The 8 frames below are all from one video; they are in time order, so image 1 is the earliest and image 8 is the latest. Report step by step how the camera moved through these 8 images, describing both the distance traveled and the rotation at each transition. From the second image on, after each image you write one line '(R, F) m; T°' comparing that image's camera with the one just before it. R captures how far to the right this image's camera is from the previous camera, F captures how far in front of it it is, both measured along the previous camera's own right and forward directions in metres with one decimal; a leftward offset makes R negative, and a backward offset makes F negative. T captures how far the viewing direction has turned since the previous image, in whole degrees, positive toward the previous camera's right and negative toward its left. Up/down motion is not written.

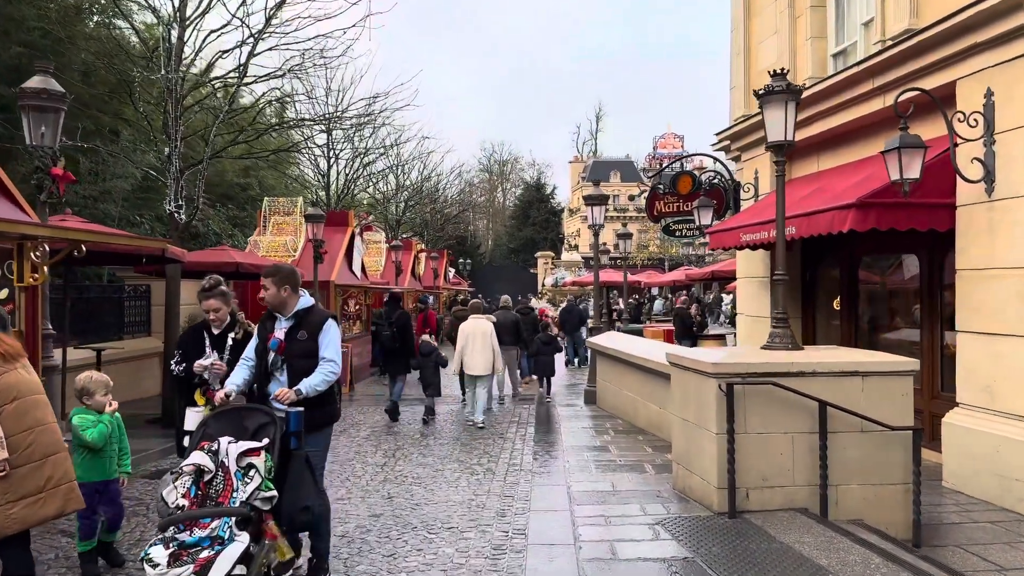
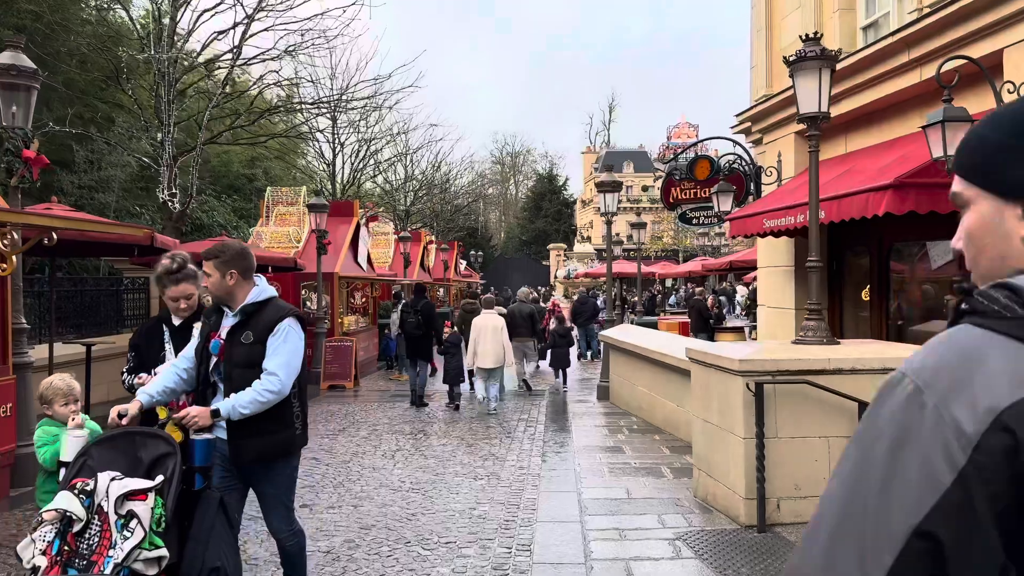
(+0.1, +0.5) m; -1°
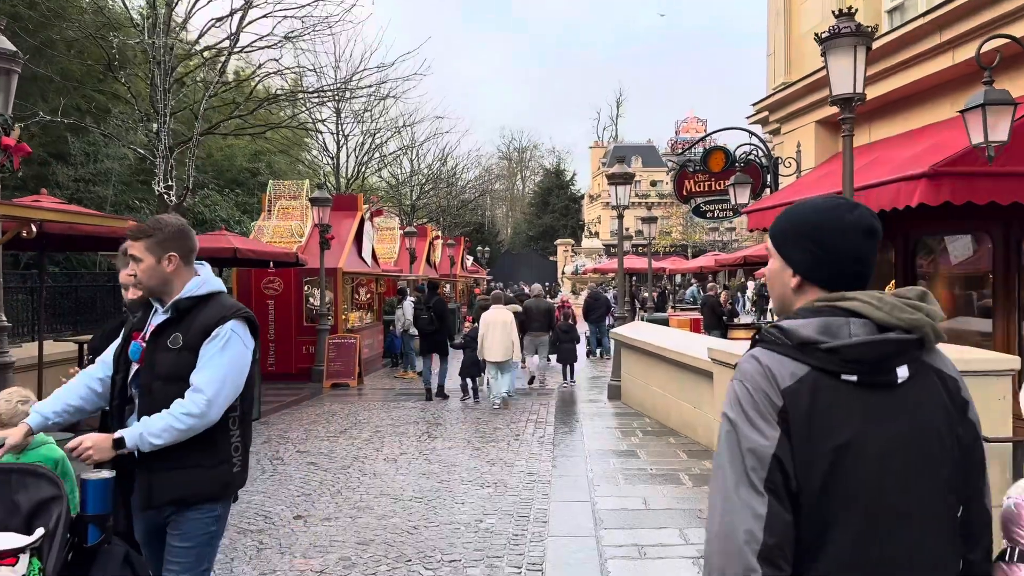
(0.0, +0.4) m; -1°
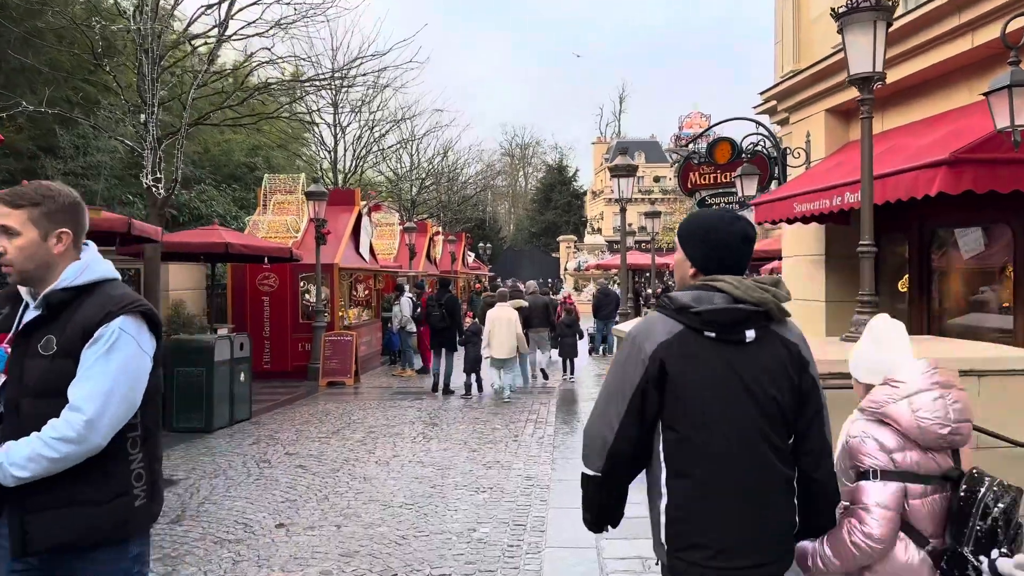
(0.0, +0.3) m; 0°
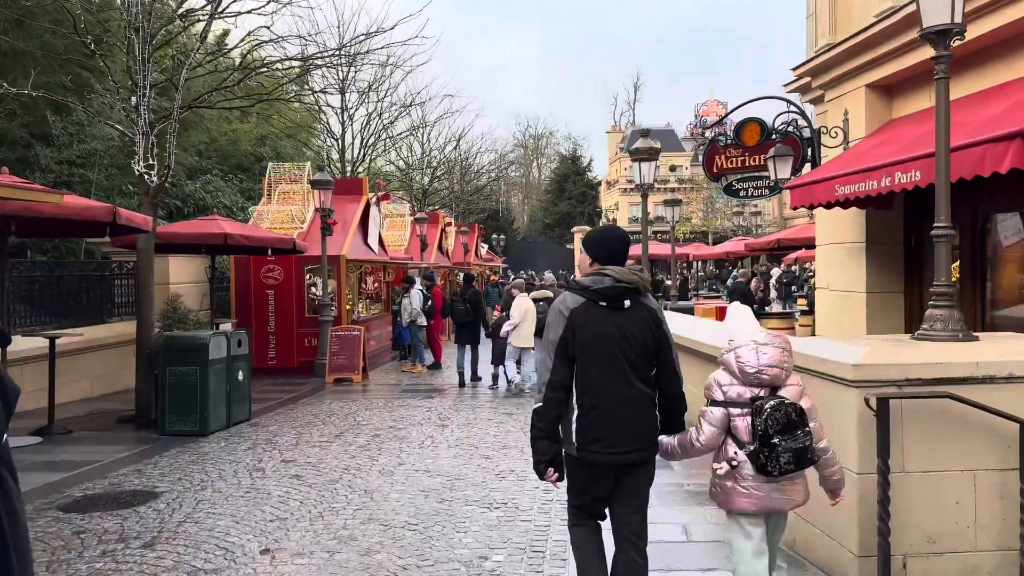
(0.0, +0.6) m; -1°
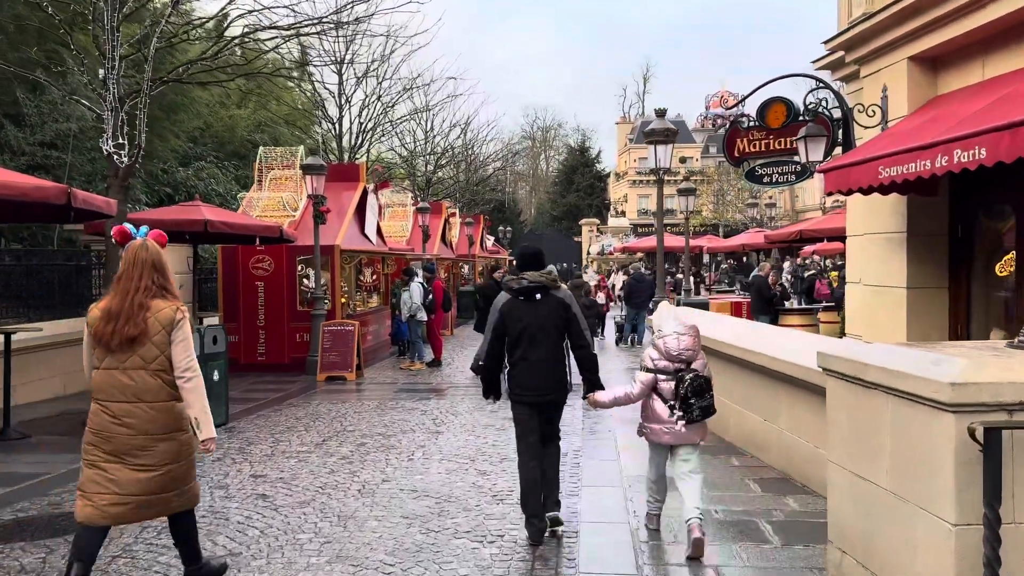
(+0.1, +0.8) m; -1°
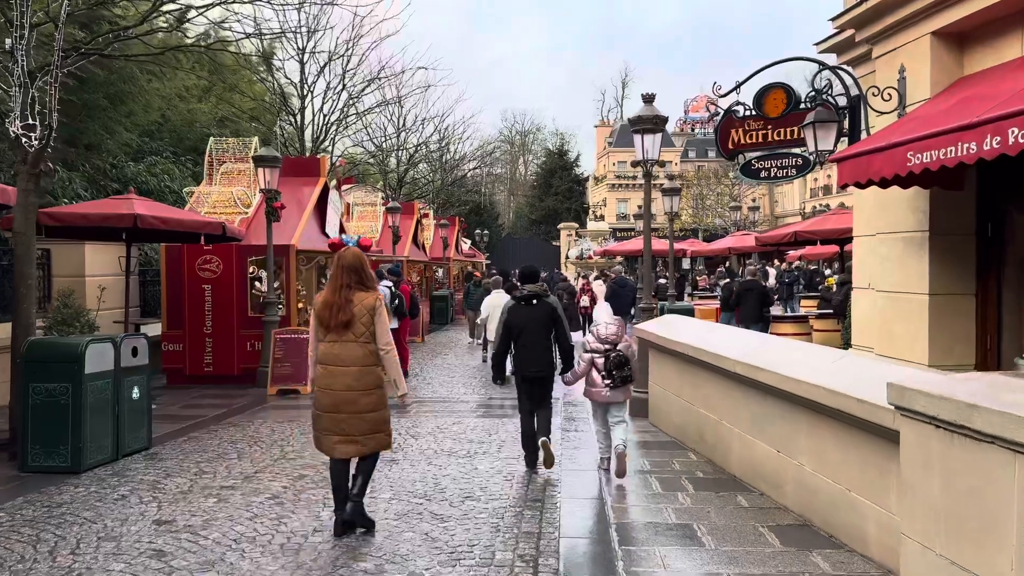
(+0.1, +1.0) m; +2°
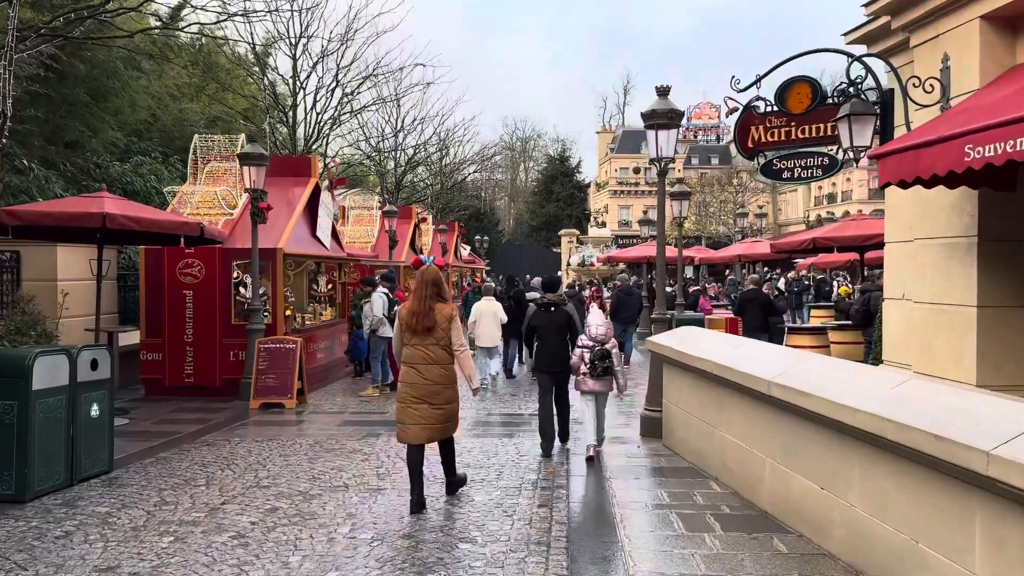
(0.0, +0.7) m; 0°
